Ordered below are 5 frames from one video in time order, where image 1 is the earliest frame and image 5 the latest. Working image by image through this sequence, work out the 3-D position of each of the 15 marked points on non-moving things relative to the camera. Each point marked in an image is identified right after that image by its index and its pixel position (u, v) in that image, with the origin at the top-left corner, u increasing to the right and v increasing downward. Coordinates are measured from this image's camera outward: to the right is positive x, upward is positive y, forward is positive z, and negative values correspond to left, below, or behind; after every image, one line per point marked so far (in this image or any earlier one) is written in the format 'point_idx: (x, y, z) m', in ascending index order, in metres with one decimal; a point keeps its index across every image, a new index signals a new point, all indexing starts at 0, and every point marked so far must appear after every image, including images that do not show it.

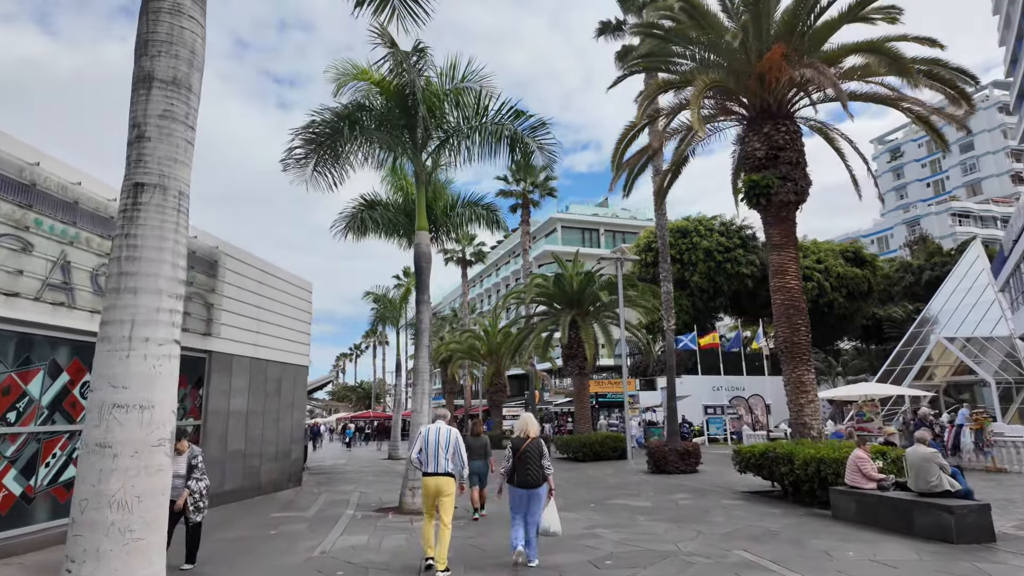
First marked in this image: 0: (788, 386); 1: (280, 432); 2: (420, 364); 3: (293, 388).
0: (+5.5, -2.0, +12.4) m
1: (-5.3, -3.3, +14.2) m
2: (-1.7, -1.4, +11.5) m
3: (-5.3, -2.4, +15.1) m
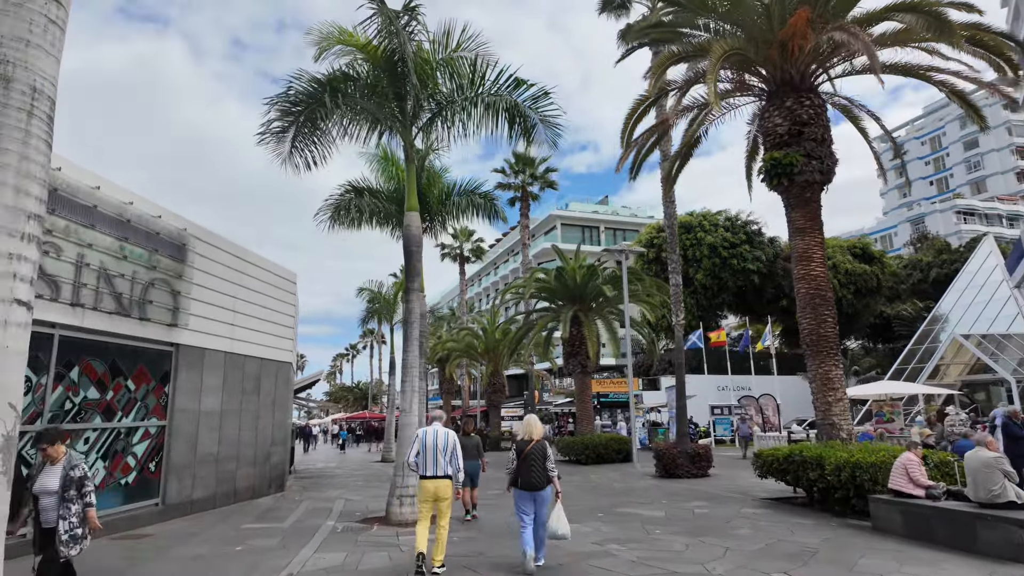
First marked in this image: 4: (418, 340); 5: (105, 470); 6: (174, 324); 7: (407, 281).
0: (+5.5, -1.7, +11.3) m
1: (-5.4, -3.1, +13.1) m
2: (-1.7, -1.2, +10.4) m
3: (-5.3, -2.2, +13.9) m
4: (-1.6, -0.9, +10.5) m
5: (-5.9, -2.6, +9.0) m
6: (-5.6, -0.6, +10.3) m
7: (-1.8, +0.1, +10.7) m
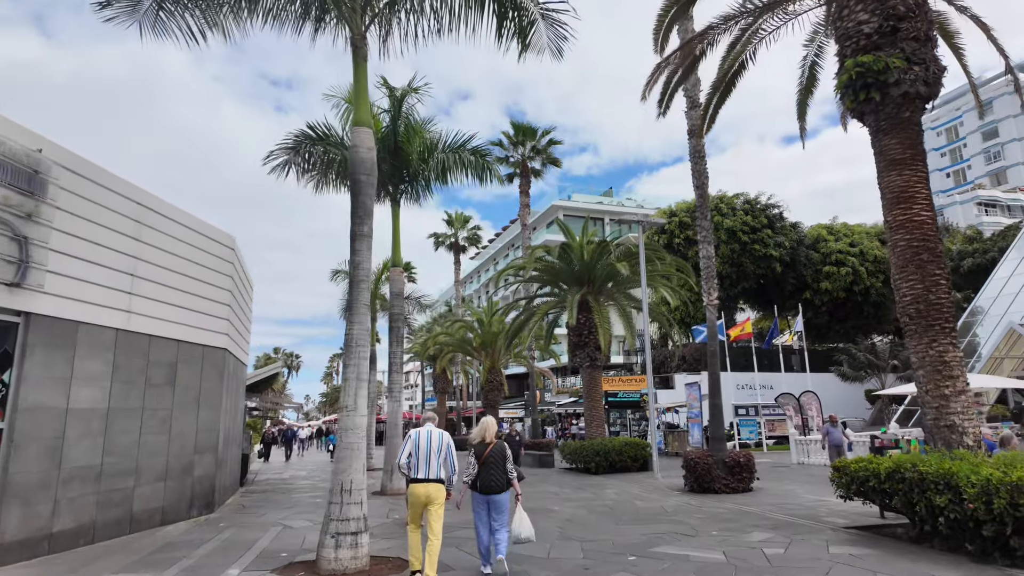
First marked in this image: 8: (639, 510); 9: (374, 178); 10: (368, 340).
0: (+5.4, -1.1, +8.2) m
1: (-5.5, -2.4, +10.0) m
2: (-1.8, -0.6, +7.3) m
3: (-5.4, -1.5, +10.8) m
4: (-1.7, -0.2, +7.4) m
5: (-6.0, -2.0, +5.9) m
6: (-5.7, +0.1, +7.1) m
7: (-1.9, +0.8, +7.6) m
8: (+2.2, -3.8, +10.5) m
9: (-1.7, +1.4, +7.7) m
10: (-1.7, -0.6, +7.3) m
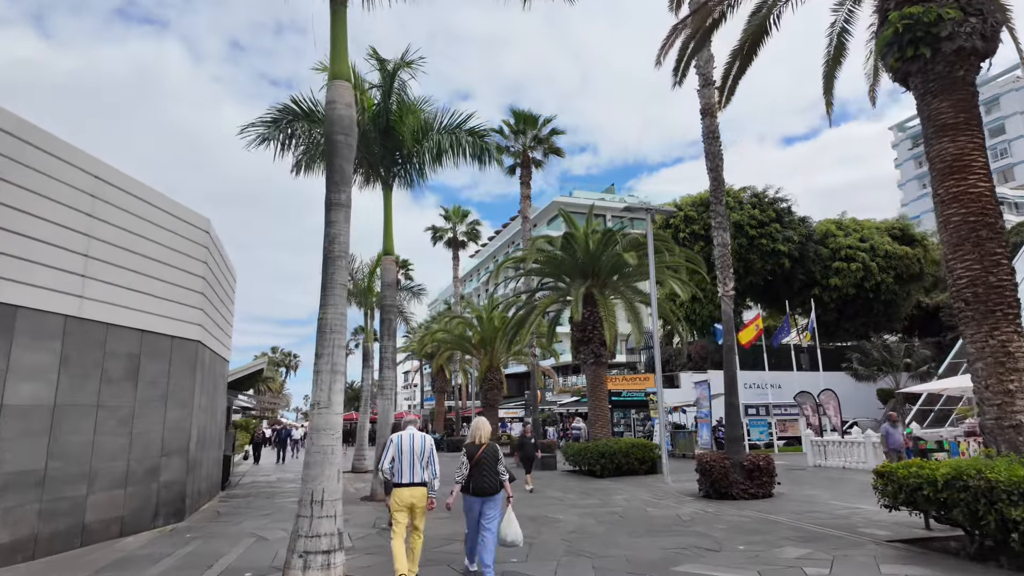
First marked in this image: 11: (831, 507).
0: (+5.4, -0.8, +7.2) m
1: (-5.4, -2.2, +8.9) m
2: (-1.8, -0.3, +6.3) m
3: (-5.4, -1.3, +9.8) m
4: (-1.7, 0.0, +6.4) m
5: (-6.0, -1.7, +4.8) m
6: (-5.7, +0.3, +6.1) m
7: (-1.9, +1.0, +6.6) m
8: (+2.2, -3.6, +9.5) m
9: (-1.7, +1.6, +6.7) m
10: (-1.7, -0.4, +6.3) m
11: (+5.6, -3.8, +10.7) m
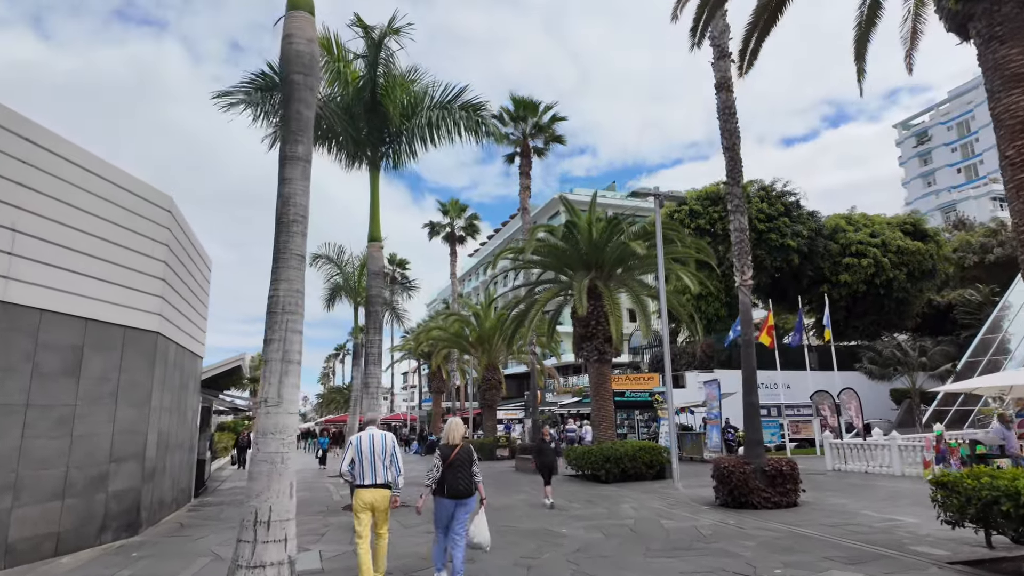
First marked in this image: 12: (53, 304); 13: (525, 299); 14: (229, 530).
0: (+5.4, -0.6, +6.0) m
1: (-5.5, -2.0, +7.8) m
2: (-1.9, -0.1, +5.1) m
3: (-5.5, -1.1, +8.7) m
4: (-1.7, +0.3, +5.2) m
5: (-6.1, -1.5, +3.7) m
6: (-5.7, +0.5, +5.0) m
7: (-2.0, +1.2, +5.4) m
8: (+2.1, -3.3, +8.4) m
9: (-1.7, +1.8, +5.5) m
10: (-1.7, -0.2, +5.1) m
11: (+5.5, -3.5, +9.6) m
12: (-5.6, -0.2, +7.5) m
13: (+0.4, -0.3, +18.9) m
14: (-4.4, -3.7, +9.6) m
